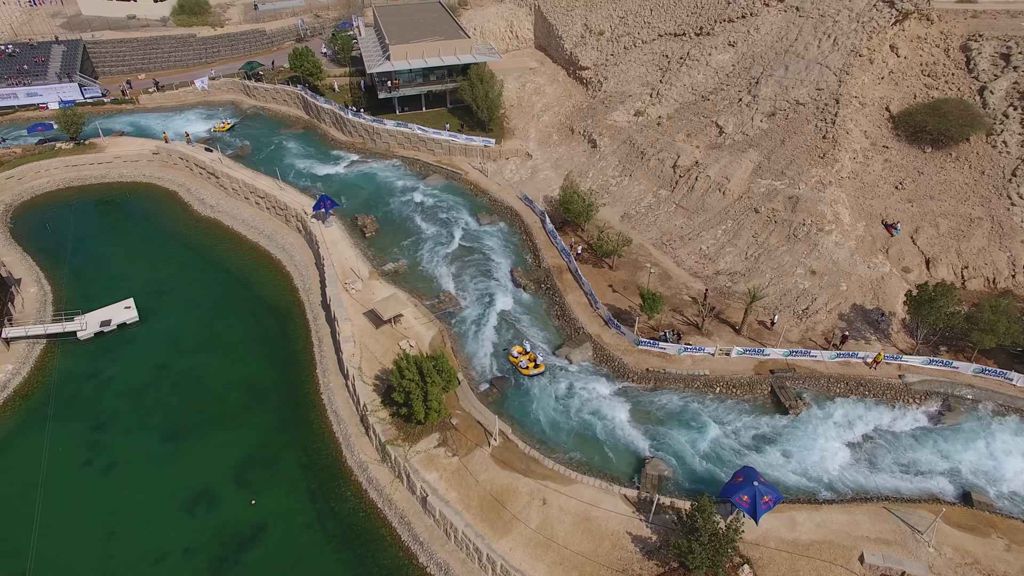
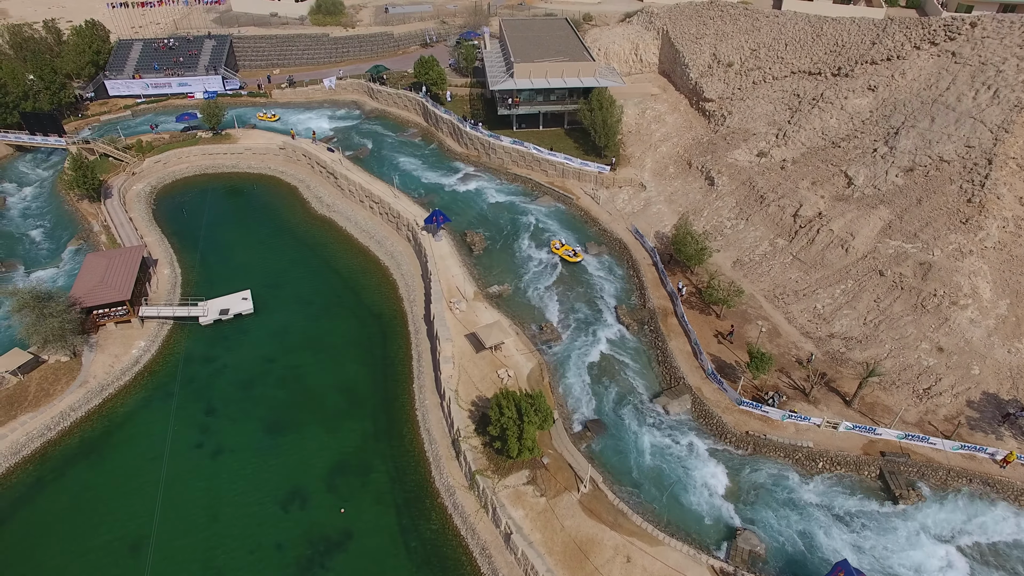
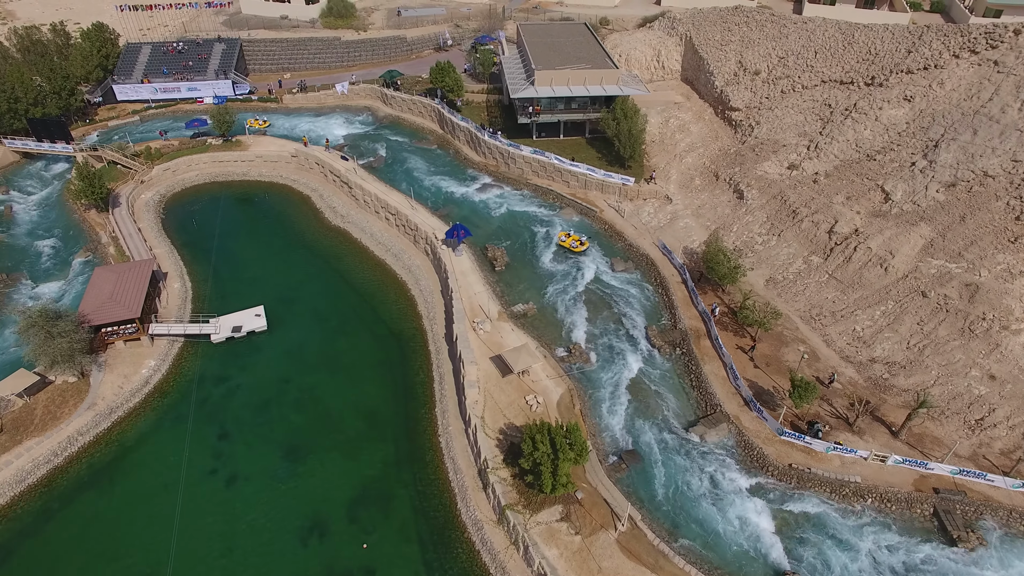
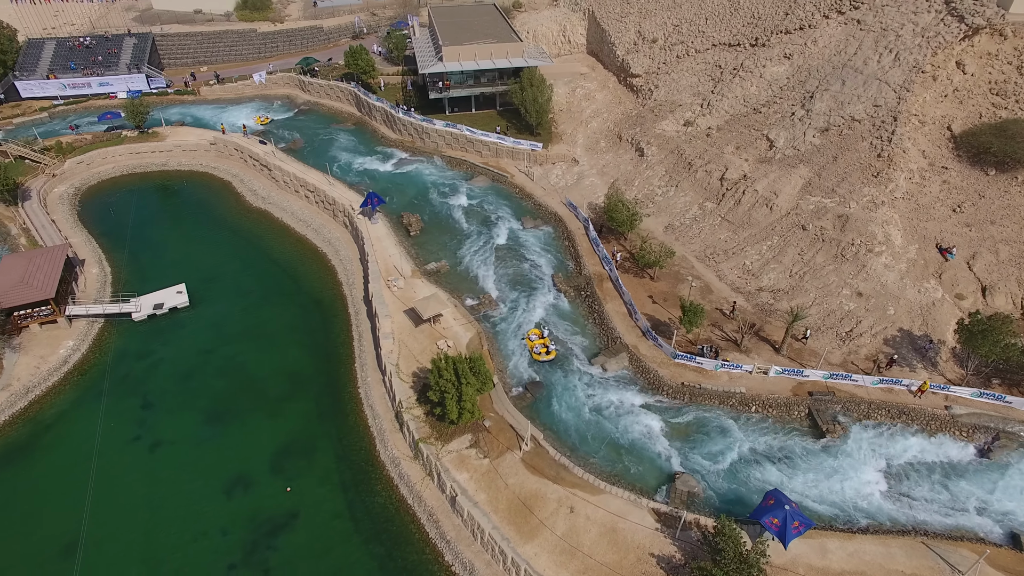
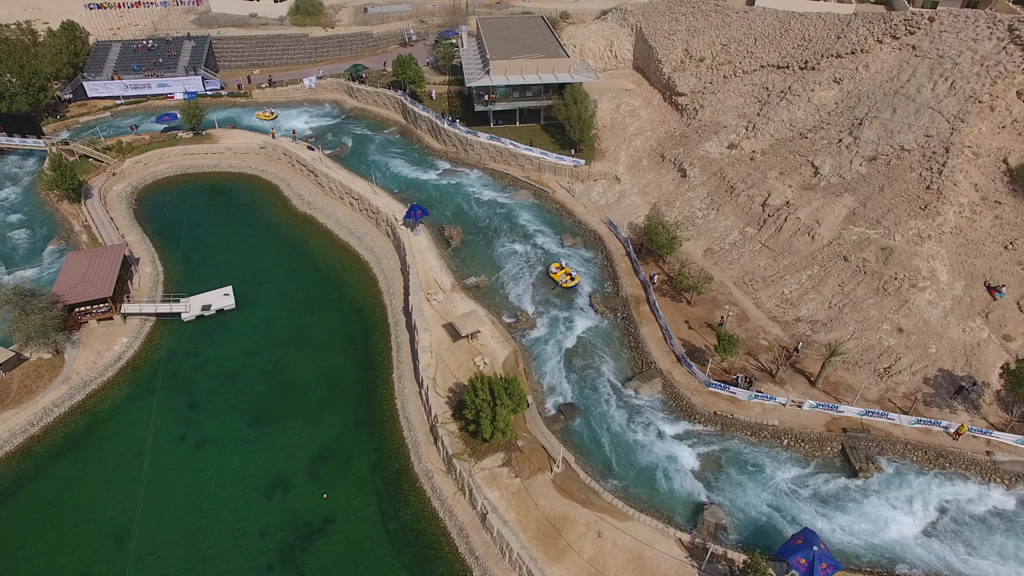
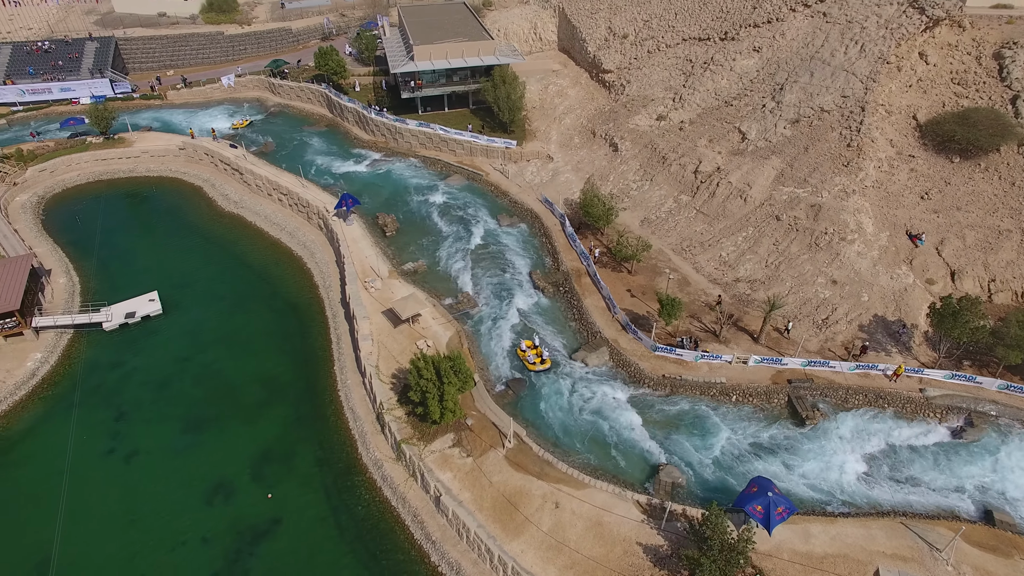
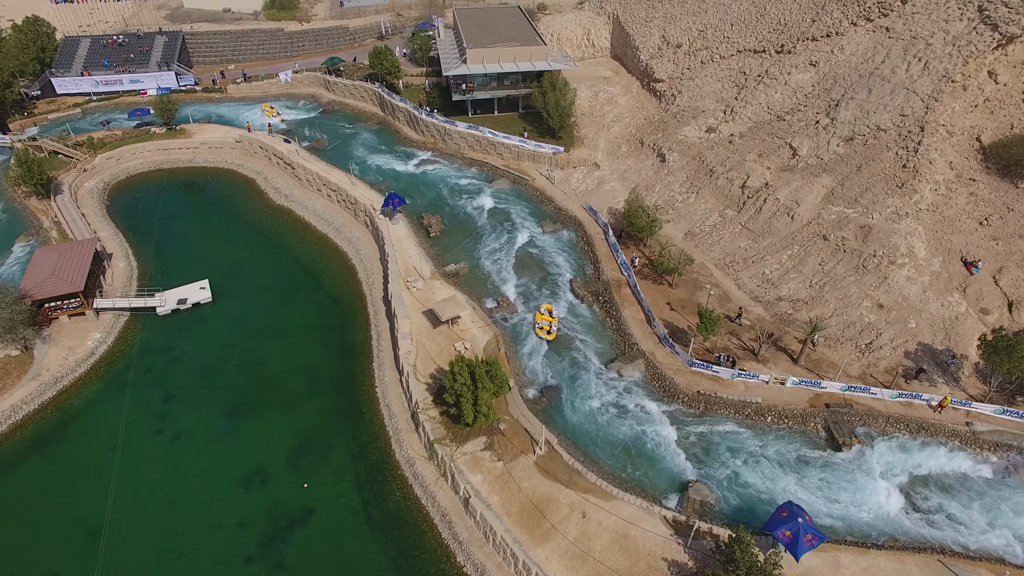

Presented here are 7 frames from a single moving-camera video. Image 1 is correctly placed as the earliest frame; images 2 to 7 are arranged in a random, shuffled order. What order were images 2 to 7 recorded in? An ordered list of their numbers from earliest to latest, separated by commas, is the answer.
6, 4, 7, 5, 2, 3
